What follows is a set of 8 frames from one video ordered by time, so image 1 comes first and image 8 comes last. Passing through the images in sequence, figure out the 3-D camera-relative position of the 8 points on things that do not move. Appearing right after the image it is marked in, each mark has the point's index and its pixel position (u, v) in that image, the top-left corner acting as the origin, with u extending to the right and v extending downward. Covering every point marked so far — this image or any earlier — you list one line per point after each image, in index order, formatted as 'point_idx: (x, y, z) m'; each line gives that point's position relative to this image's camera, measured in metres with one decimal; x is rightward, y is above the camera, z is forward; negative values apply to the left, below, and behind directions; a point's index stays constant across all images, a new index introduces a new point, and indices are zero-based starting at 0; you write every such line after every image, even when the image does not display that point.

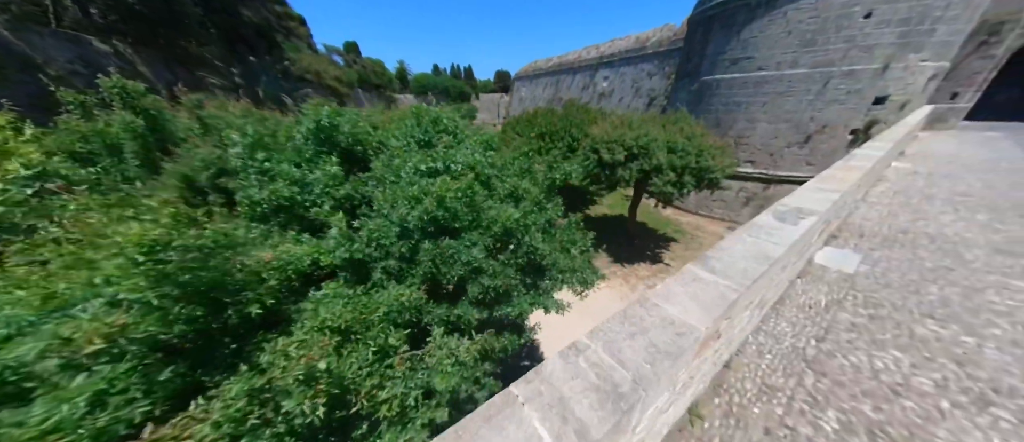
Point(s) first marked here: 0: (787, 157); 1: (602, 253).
0: (+10.6, +2.5, +9.9) m
1: (+3.5, -1.3, +10.2) m
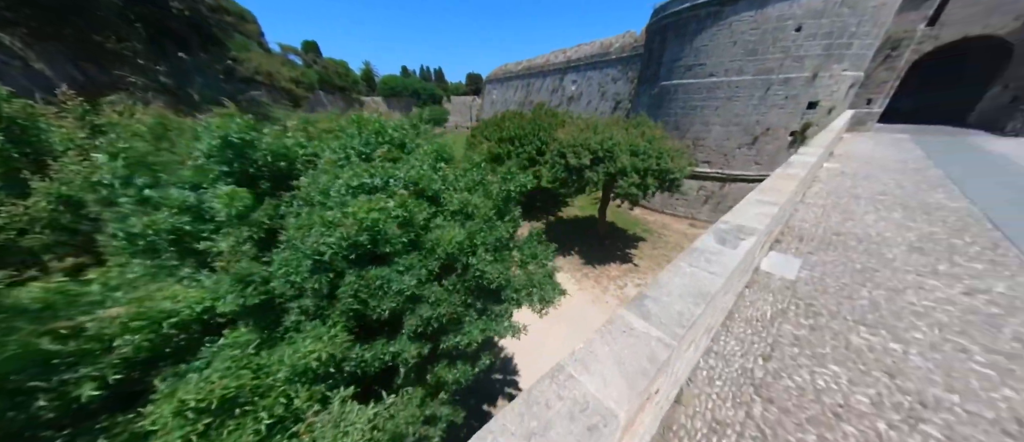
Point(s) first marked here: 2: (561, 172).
0: (+9.4, +2.6, +10.7) m
1: (+2.5, -1.4, +10.3) m
2: (+1.5, +1.5, +8.2) m
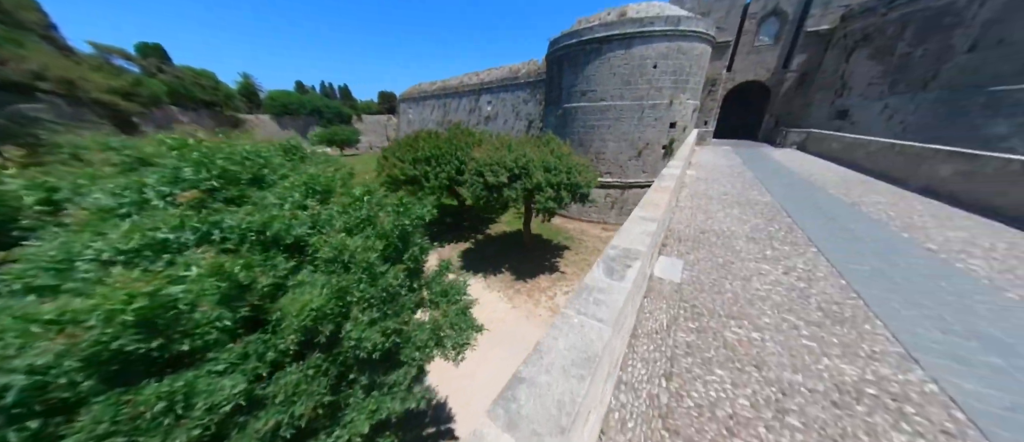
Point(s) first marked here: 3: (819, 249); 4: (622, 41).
0: (+5.8, +2.6, +12.7) m
1: (-0.3, -2.1, +10.3) m
2: (-1.0, +0.9, +8.1) m
3: (+3.2, -0.3, +2.7) m
4: (+4.7, +7.7, +11.2) m
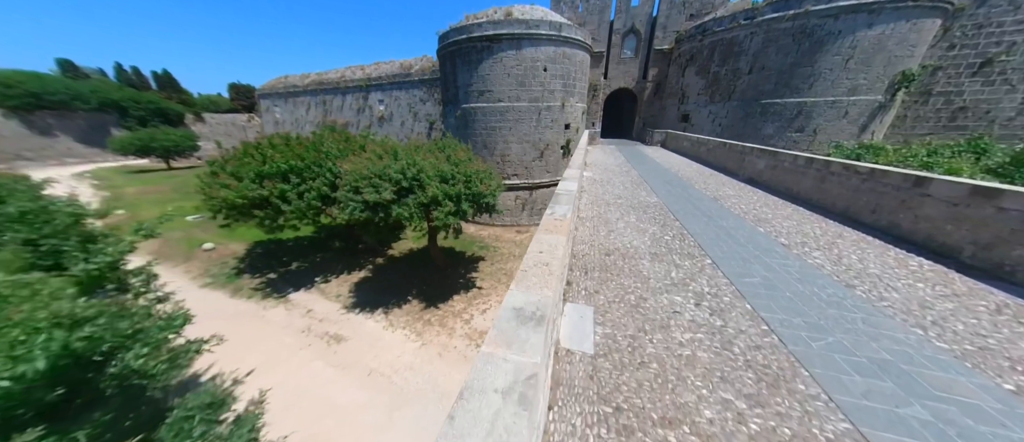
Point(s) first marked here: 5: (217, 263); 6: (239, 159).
0: (+1.1, +2.6, +12.9) m
1: (-3.4, -2.7, +8.8) m
2: (-3.7, +0.2, +6.5) m
3: (+2.0, -0.4, +2.6) m
4: (0.0, +7.5, +11.1) m
5: (-12.7, -1.8, +11.4) m
6: (-8.4, +1.9, +8.1) m
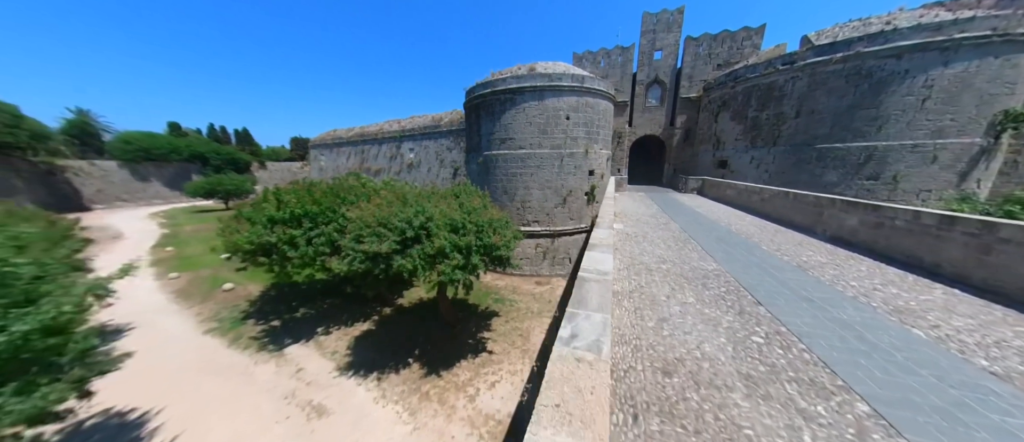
0: (+2.1, +0.2, +12.1) m
1: (-3.0, -4.2, +7.6) m
2: (-3.4, -0.9, +5.9) m
3: (+2.0, -1.0, +1.4) m
4: (+0.9, +5.4, +11.2) m
5: (-12.0, -3.6, +11.2) m
6: (-7.9, +0.5, +8.1) m
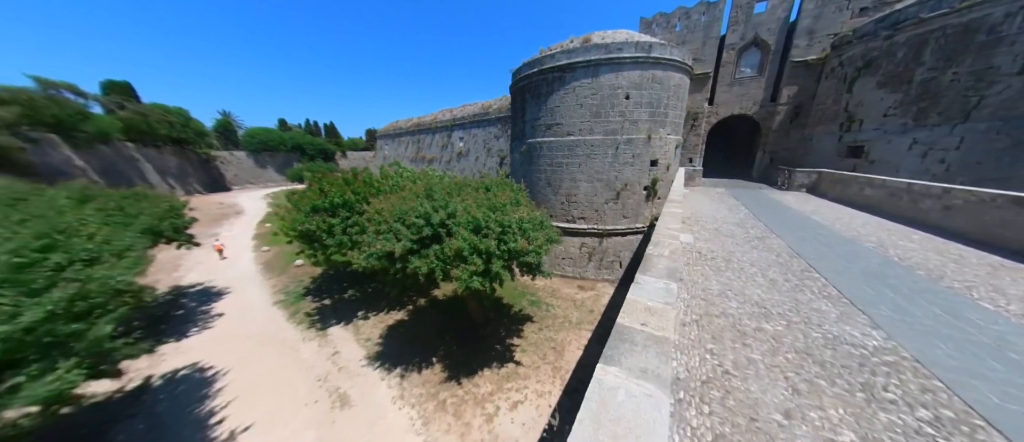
0: (+3.8, +0.3, +10.4) m
1: (-2.2, -4.0, +7.3) m
2: (-2.8, -0.8, +5.4) m
3: (+1.5, -1.3, +0.1) m
4: (+2.7, +5.5, +9.5) m
5: (-10.3, -2.8, +12.5) m
6: (-6.7, +0.9, +8.5) m
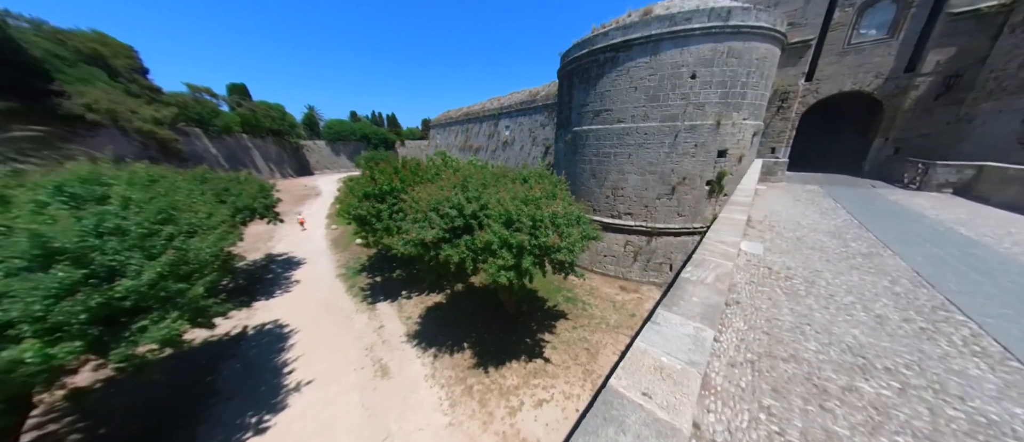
0: (+5.3, +0.4, +9.3) m
1: (-1.4, -3.7, +7.5) m
2: (-2.2, -0.5, +5.6) m
3: (+1.1, -1.4, -0.4) m
4: (+4.3, +5.6, +8.4) m
5: (-8.3, -1.9, +13.9) m
6: (-5.4, +1.5, +9.3) m
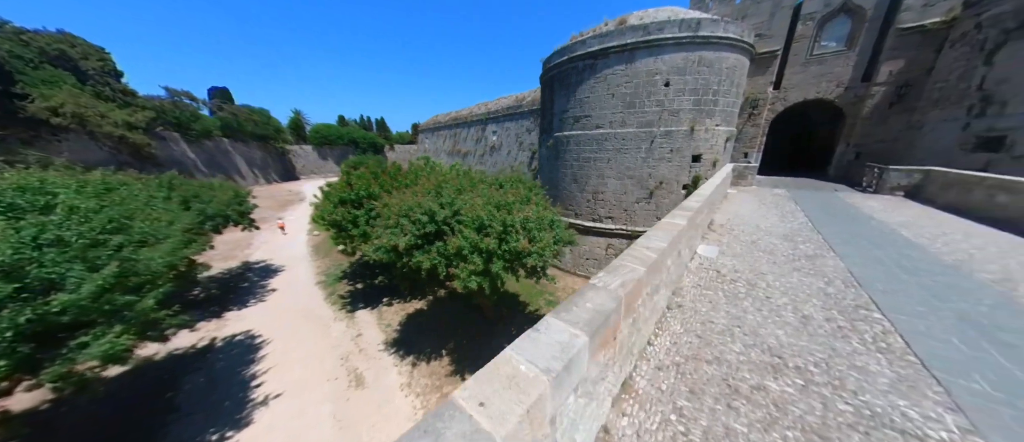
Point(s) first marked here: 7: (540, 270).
0: (+4.6, +0.3, +9.5) m
1: (-2.0, -3.8, +7.3) m
2: (-2.7, -0.7, +5.6) m
3: (+0.7, -1.4, -0.4) m
4: (+3.6, +5.5, +8.6) m
5: (-9.1, -2.2, +13.6) m
6: (-6.1, +1.3, +9.1) m
7: (+0.6, -1.0, +5.5) m
